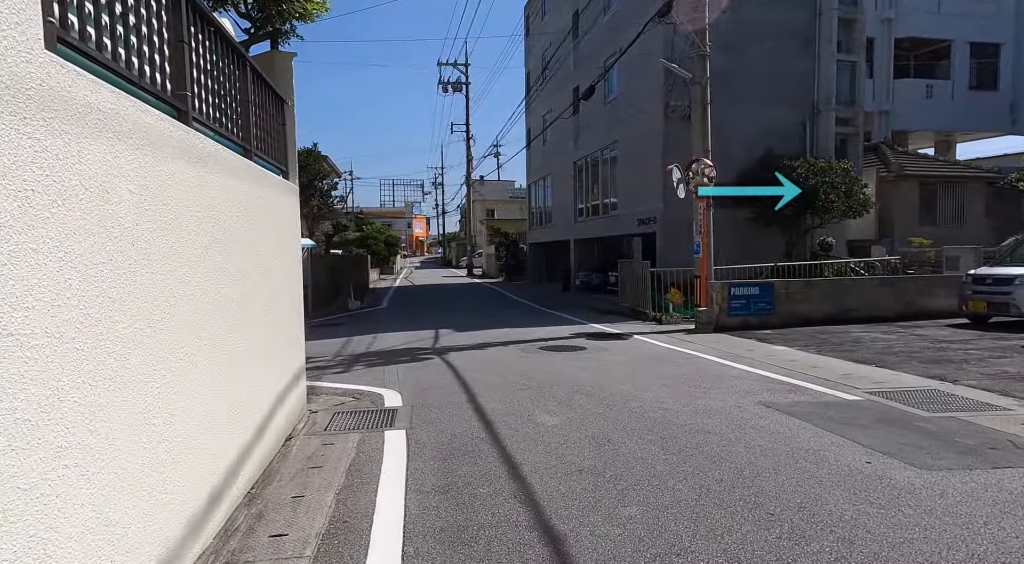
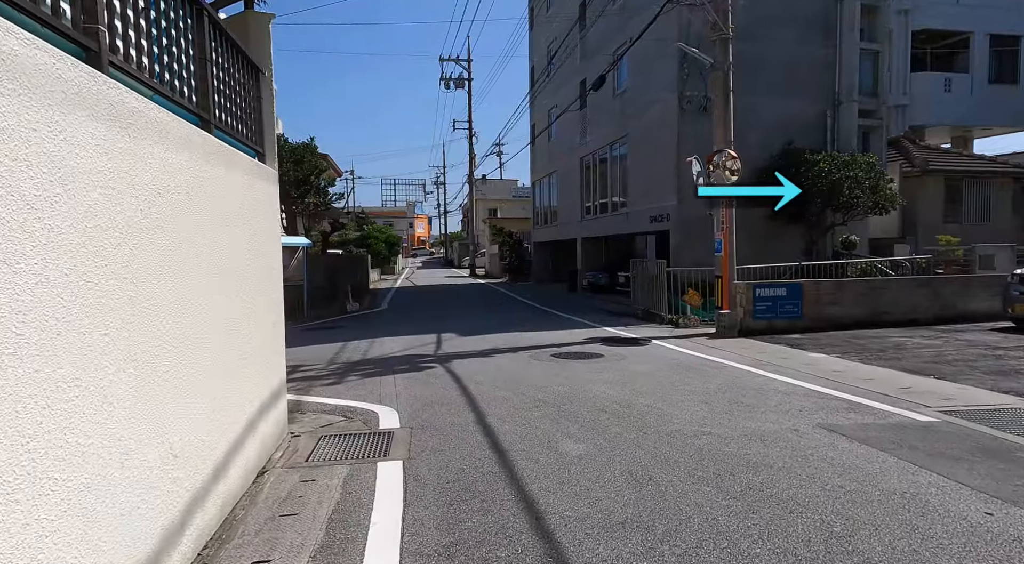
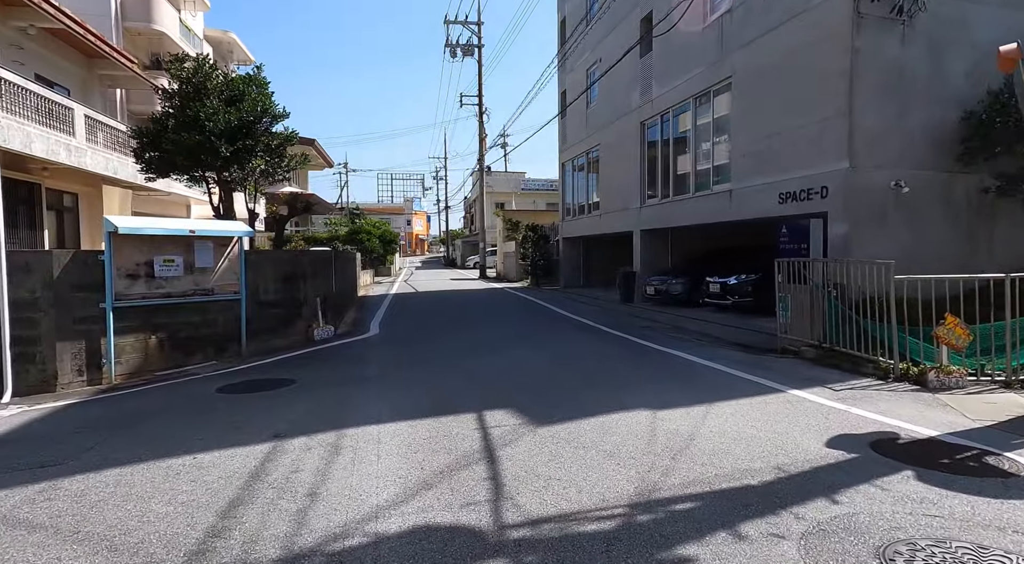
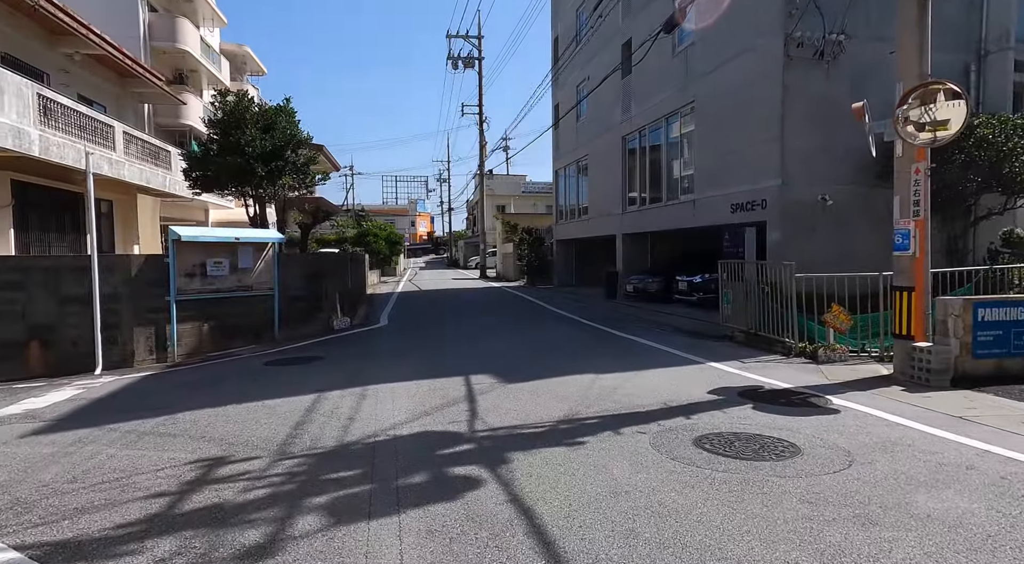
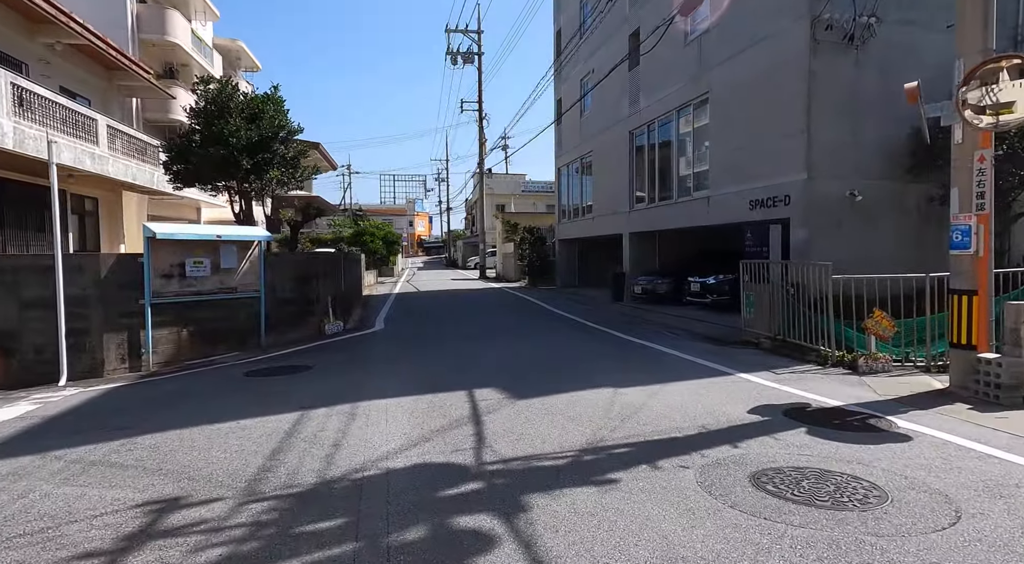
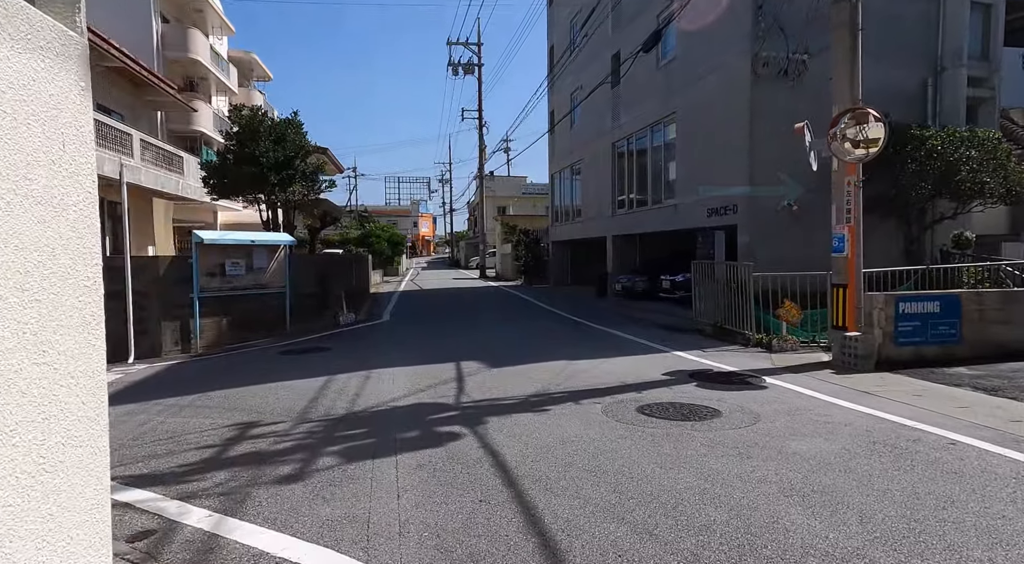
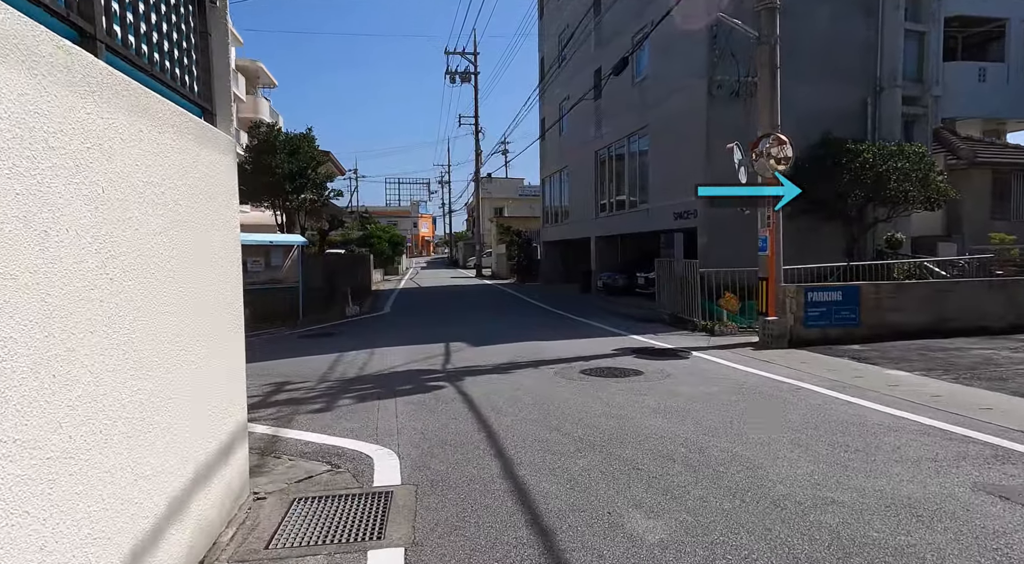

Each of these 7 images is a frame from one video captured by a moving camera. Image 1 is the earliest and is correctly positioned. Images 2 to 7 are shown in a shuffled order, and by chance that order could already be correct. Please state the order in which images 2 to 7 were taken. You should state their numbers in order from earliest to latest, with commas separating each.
2, 7, 6, 4, 5, 3
